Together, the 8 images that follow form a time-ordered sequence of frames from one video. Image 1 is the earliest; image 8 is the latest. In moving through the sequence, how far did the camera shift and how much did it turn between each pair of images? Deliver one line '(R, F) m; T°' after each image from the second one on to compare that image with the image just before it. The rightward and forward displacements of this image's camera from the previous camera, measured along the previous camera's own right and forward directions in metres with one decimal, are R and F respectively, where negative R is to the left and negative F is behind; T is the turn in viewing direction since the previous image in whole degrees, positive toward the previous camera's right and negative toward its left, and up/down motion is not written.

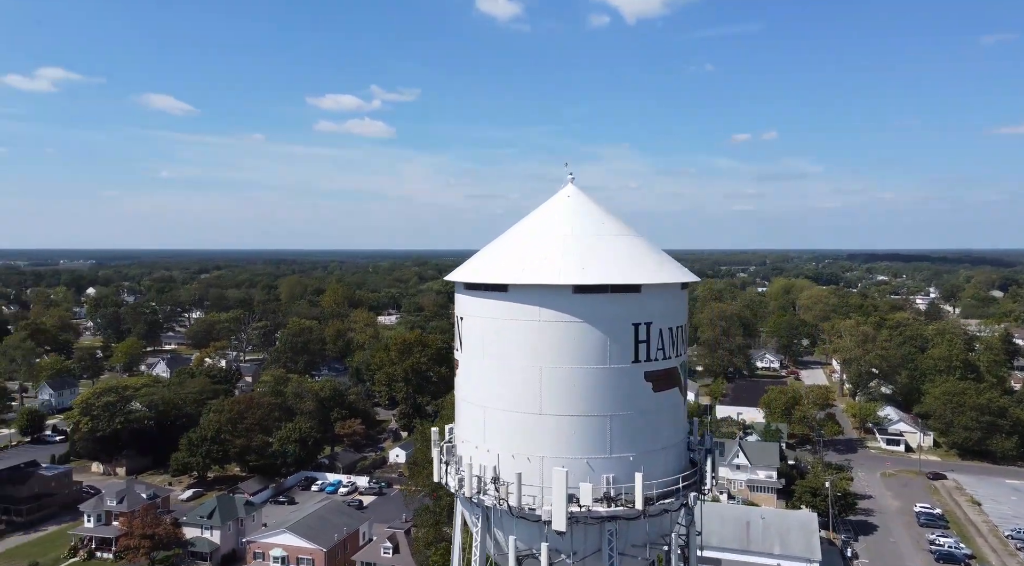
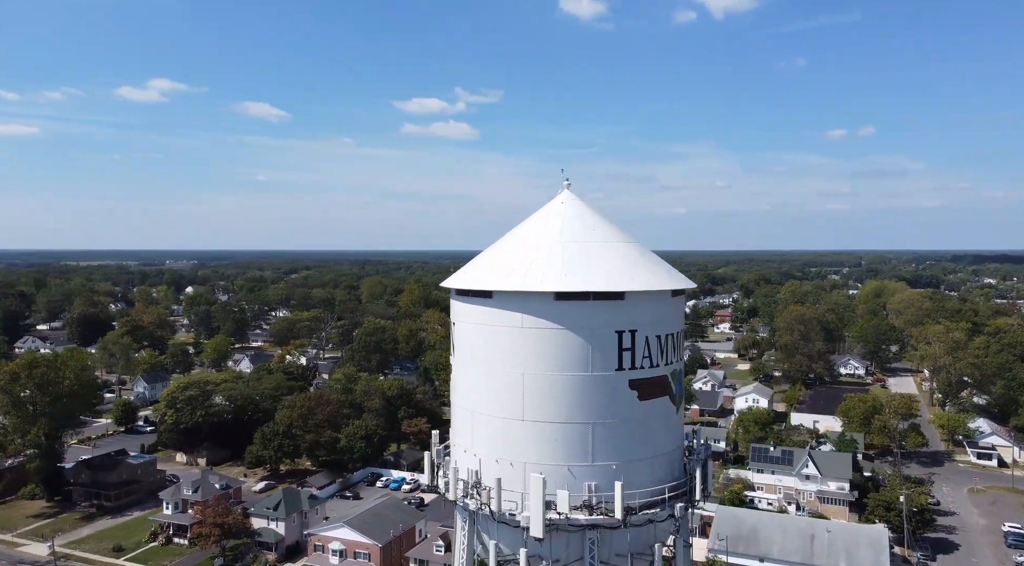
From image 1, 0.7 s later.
(+2.9, -0.6) m; -8°
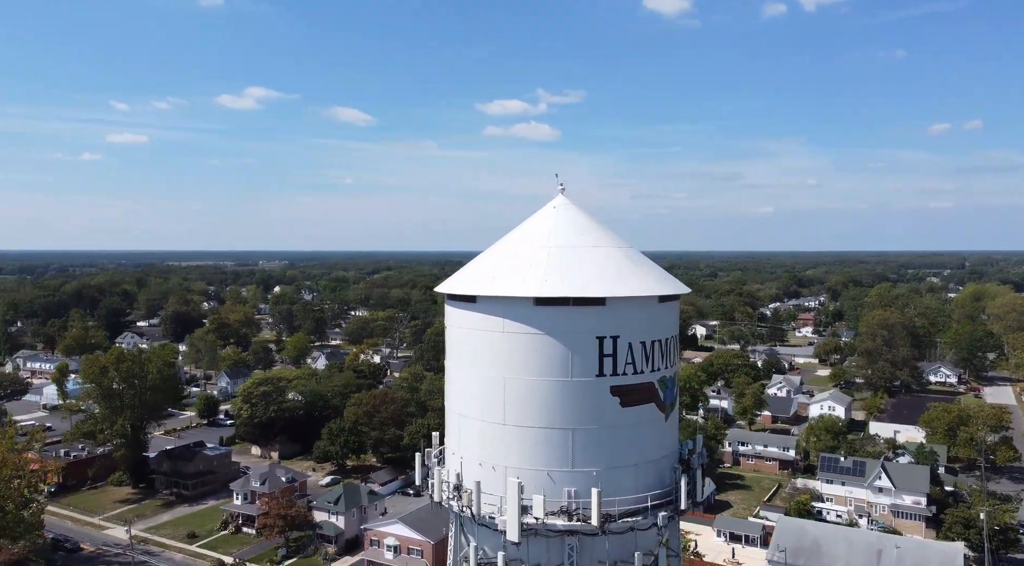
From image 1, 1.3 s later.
(+3.0, -0.3) m; -8°
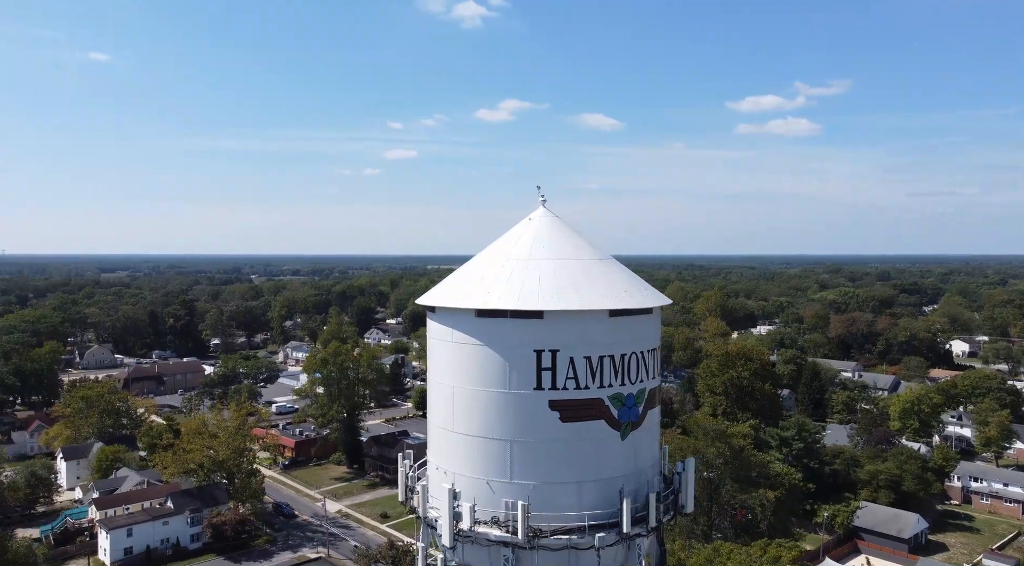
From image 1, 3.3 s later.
(+9.0, +1.9) m; -23°
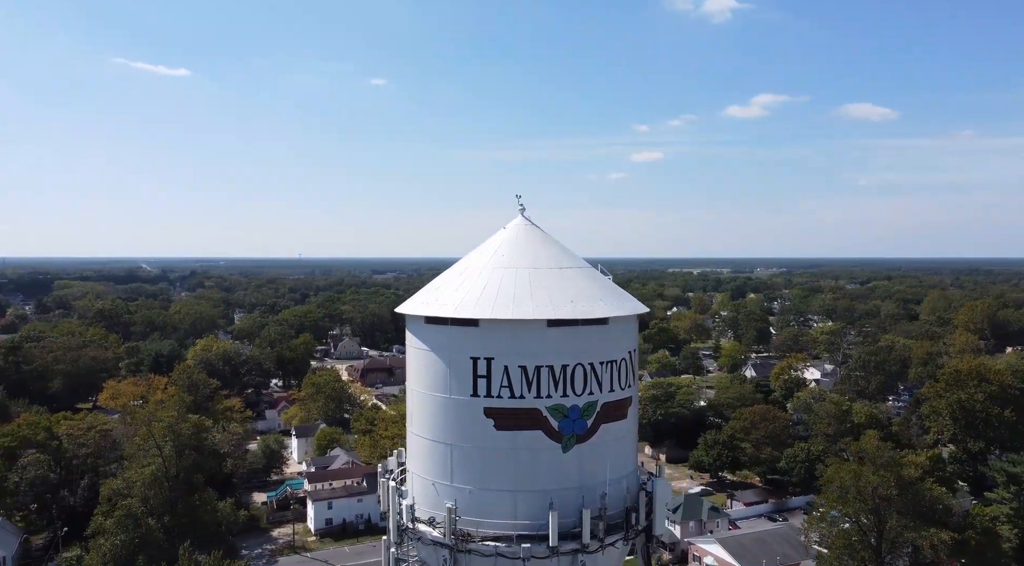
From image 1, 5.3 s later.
(+8.5, +1.3) m; -22°
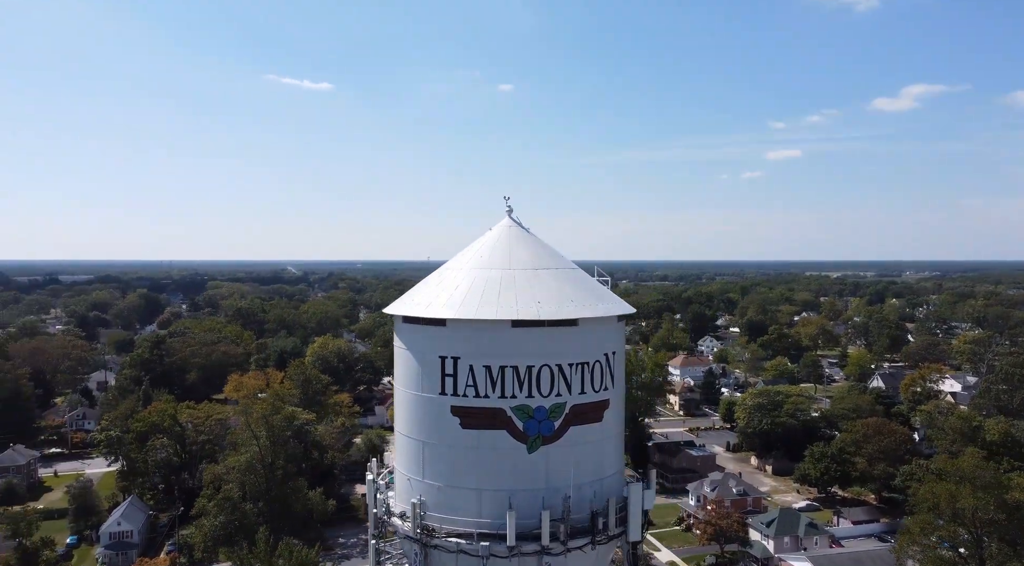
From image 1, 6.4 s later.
(+4.6, +0.3) m; -11°
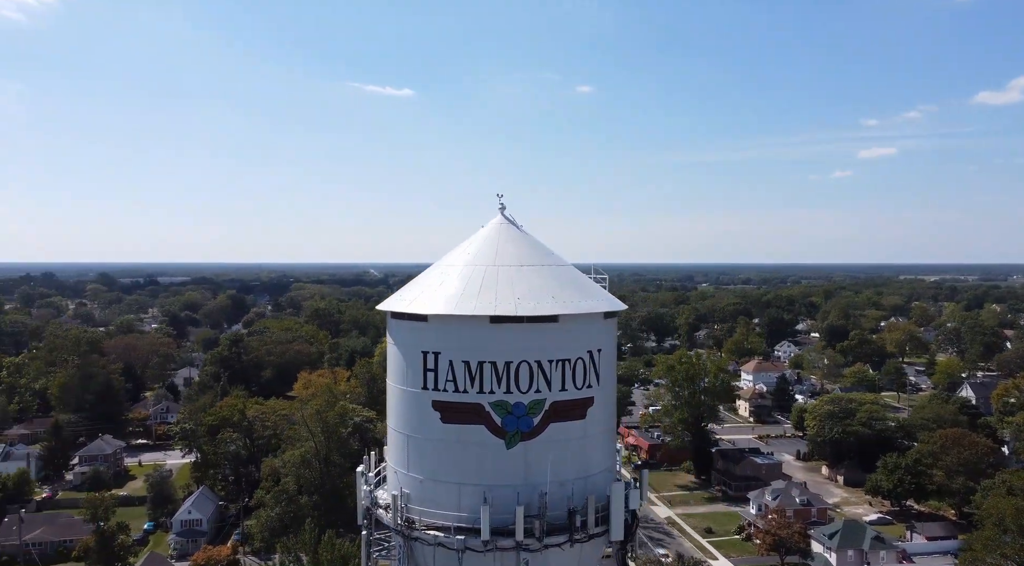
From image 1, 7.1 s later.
(+3.0, +0.1) m; -7°
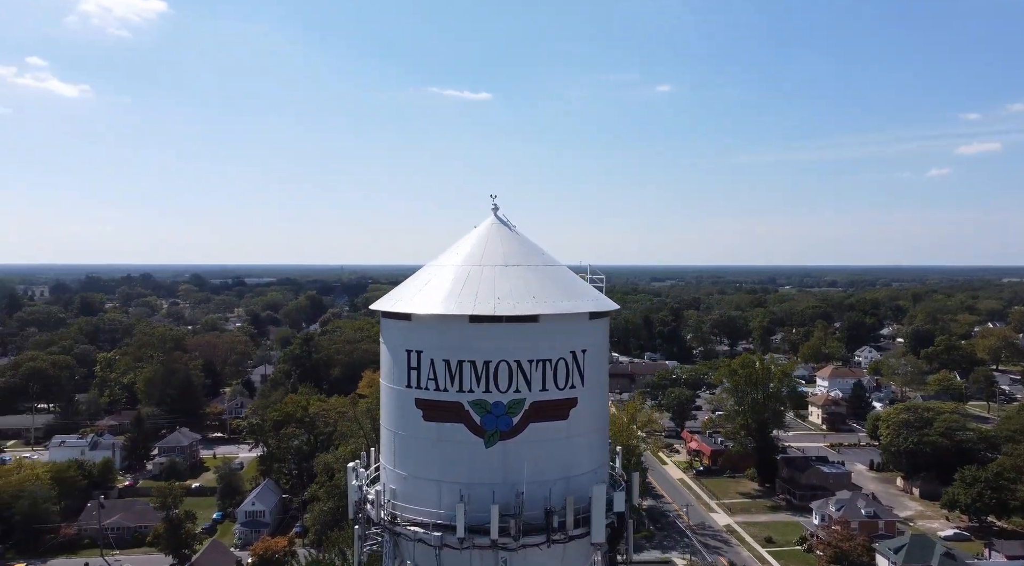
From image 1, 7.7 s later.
(+2.9, +0.3) m; -7°
